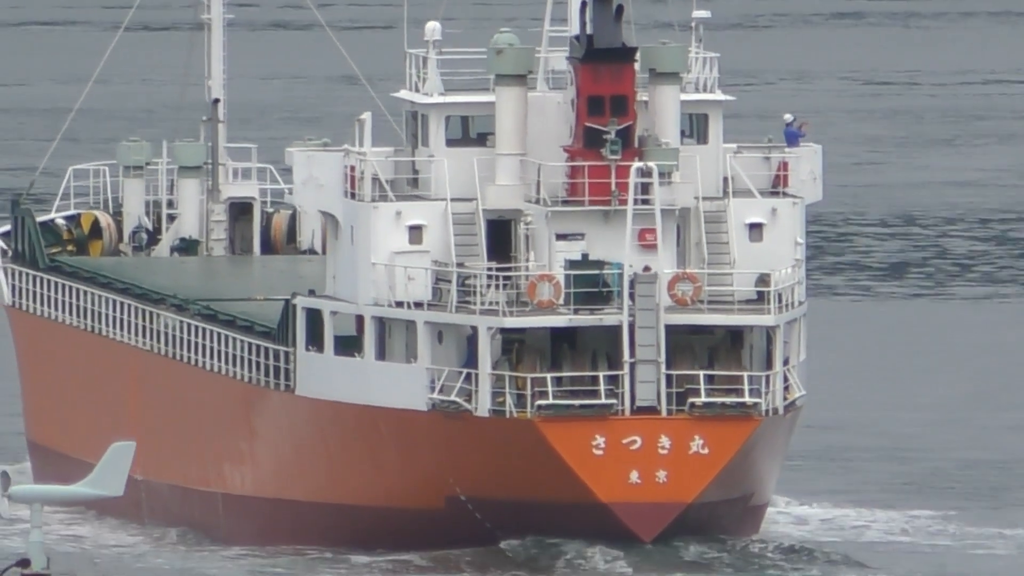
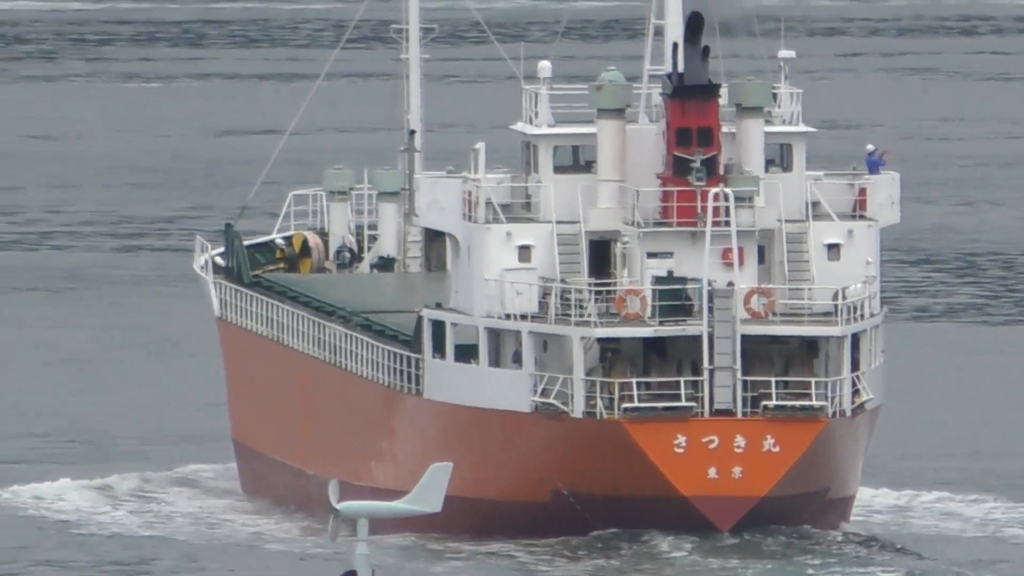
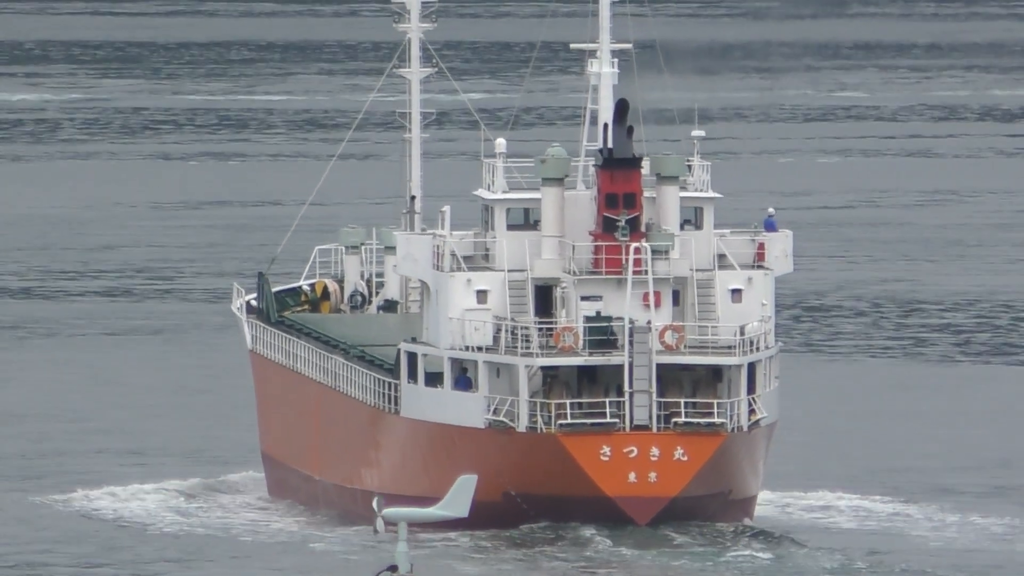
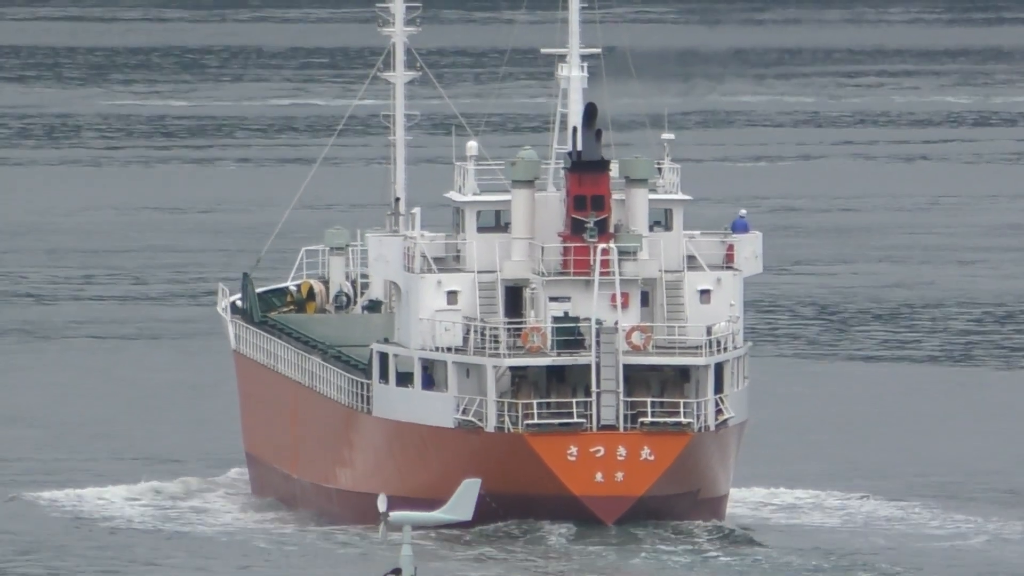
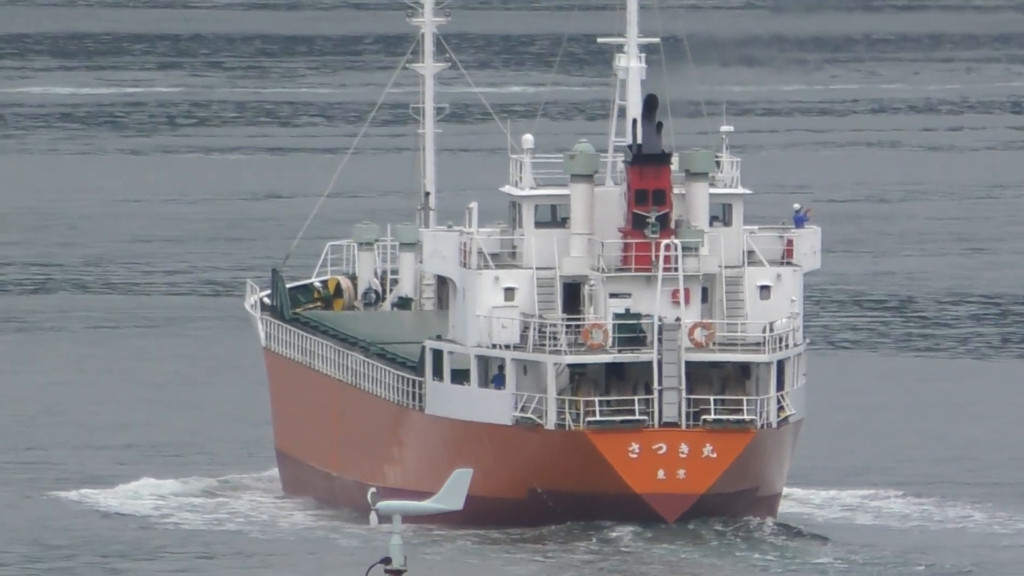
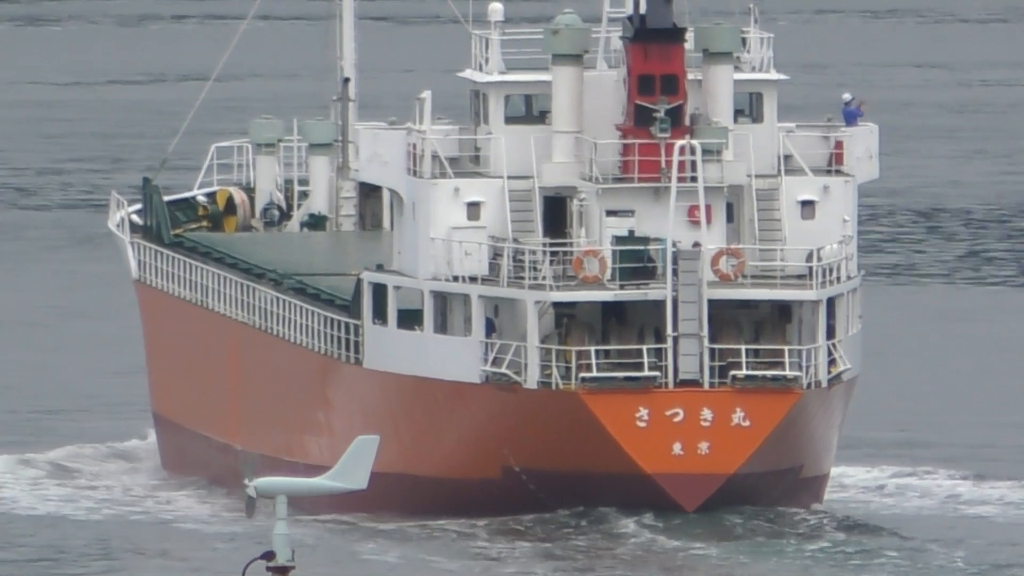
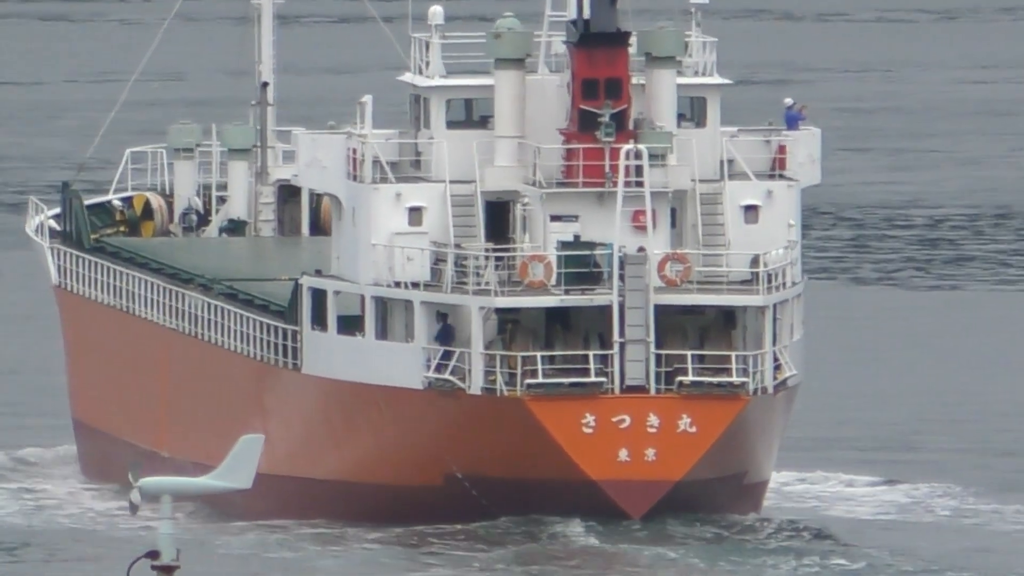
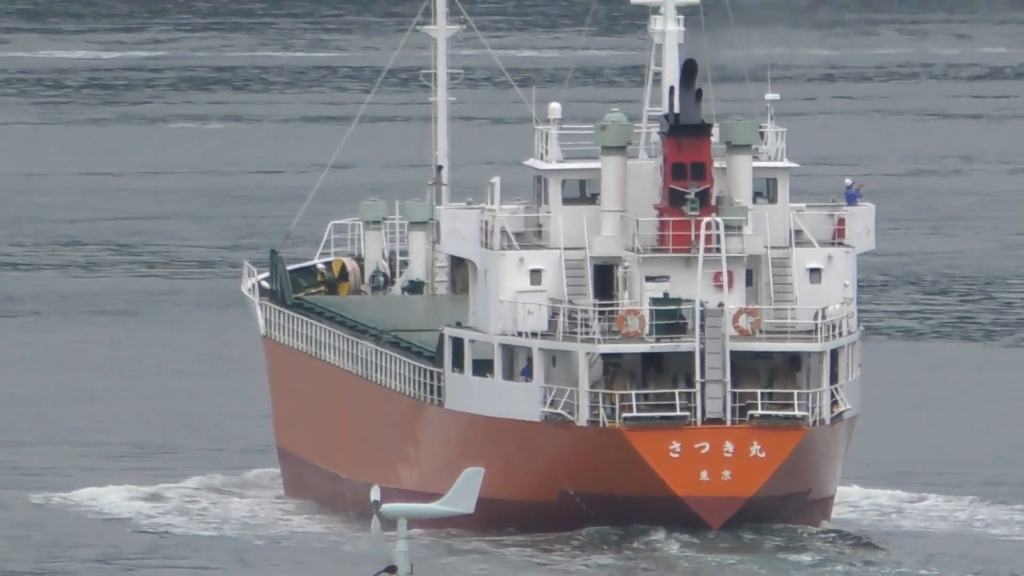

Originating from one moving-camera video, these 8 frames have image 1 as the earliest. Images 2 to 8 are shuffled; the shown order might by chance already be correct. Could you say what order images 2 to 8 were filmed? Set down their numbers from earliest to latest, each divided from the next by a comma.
7, 6, 2, 8, 5, 3, 4
